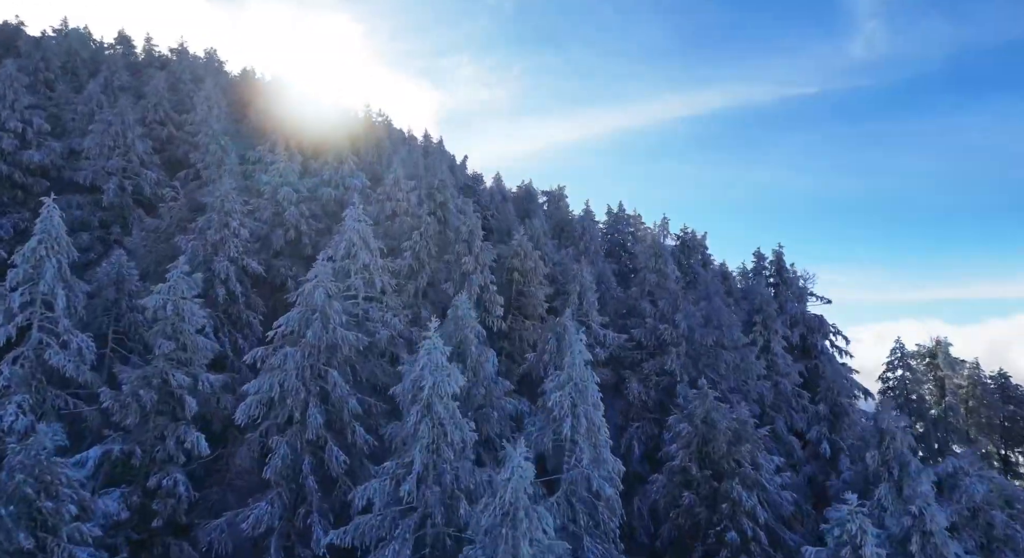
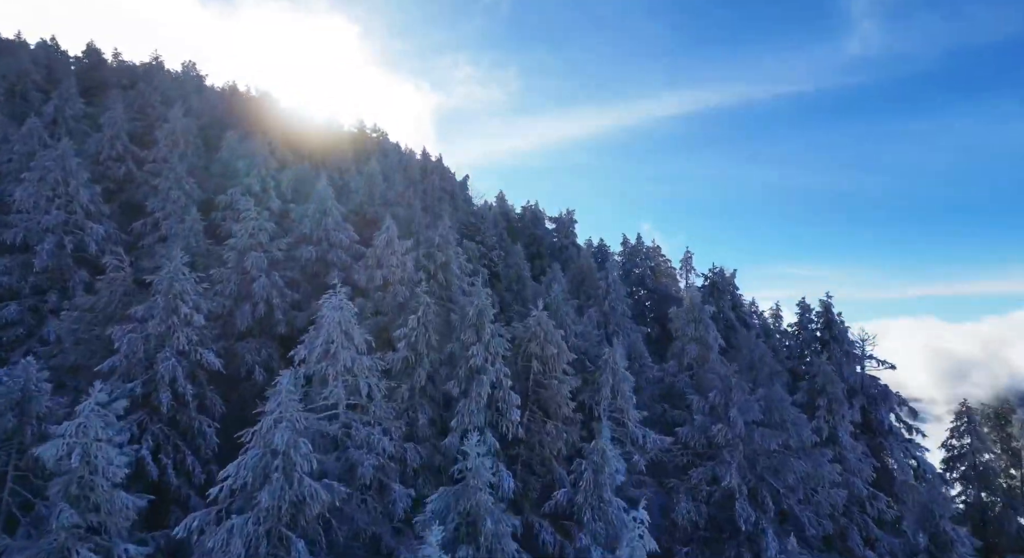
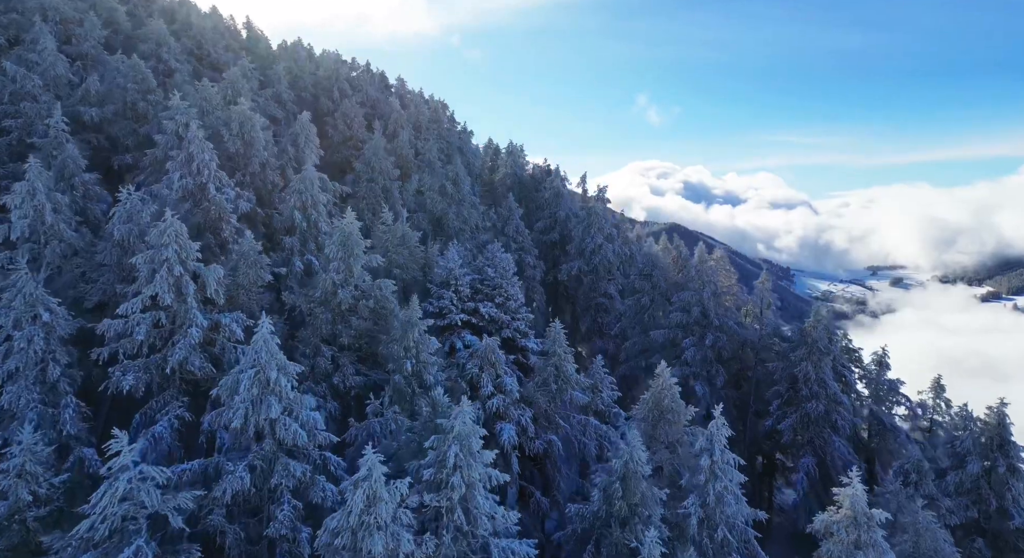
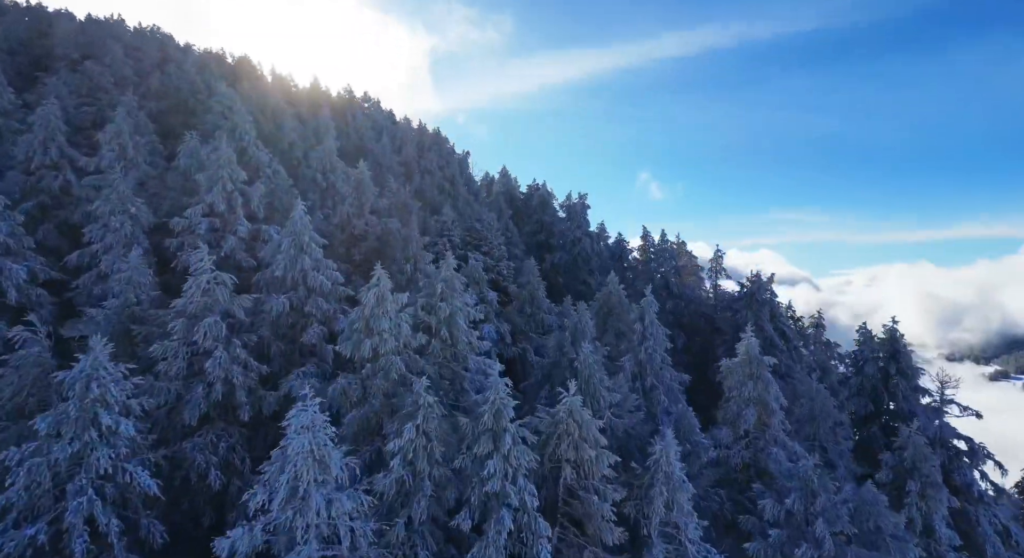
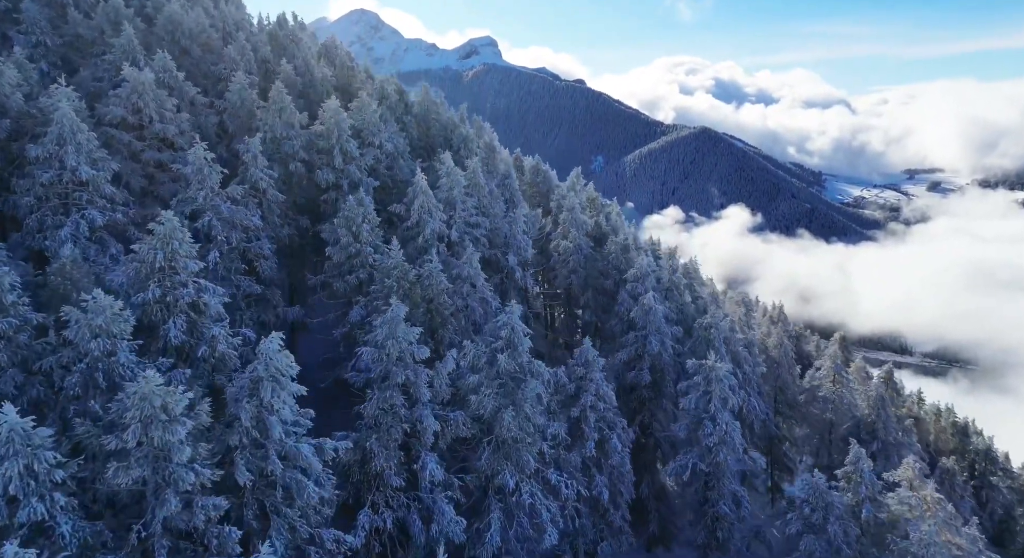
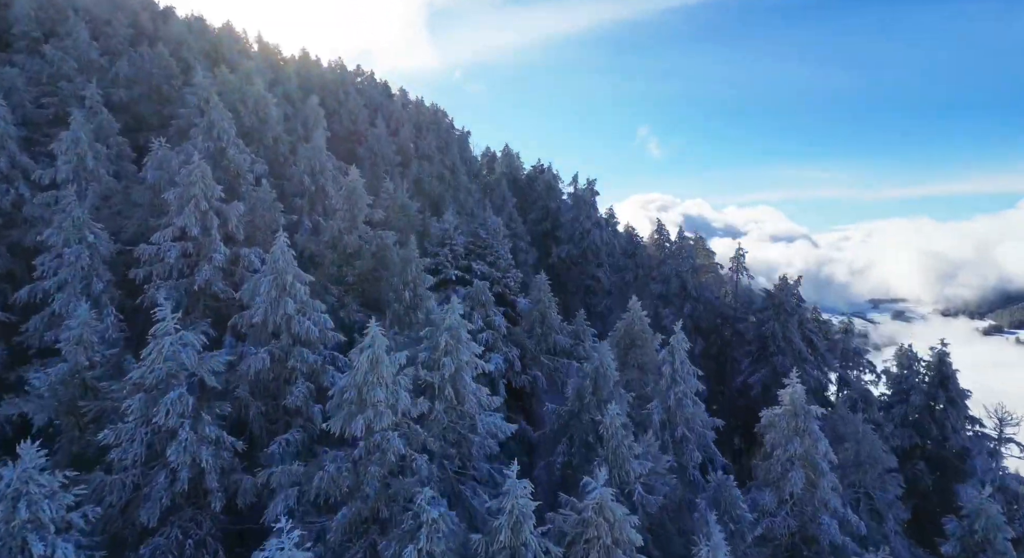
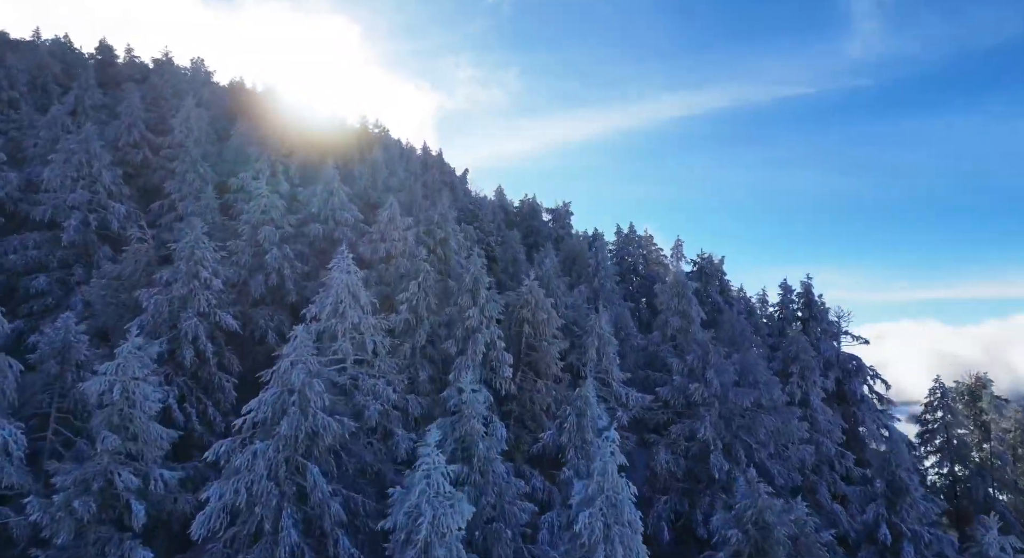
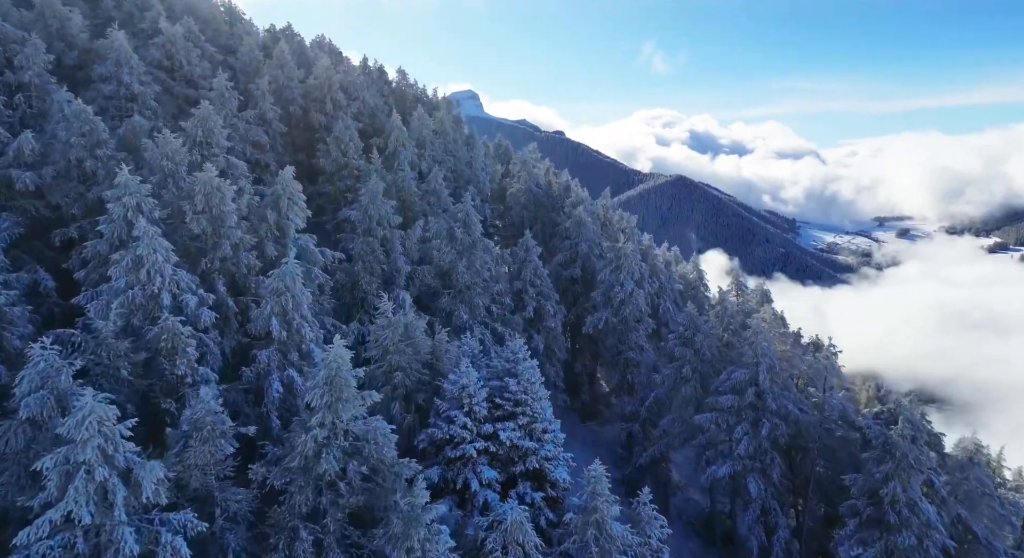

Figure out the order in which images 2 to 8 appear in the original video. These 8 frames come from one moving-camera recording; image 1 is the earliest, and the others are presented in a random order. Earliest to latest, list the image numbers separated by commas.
7, 2, 4, 6, 3, 8, 5
